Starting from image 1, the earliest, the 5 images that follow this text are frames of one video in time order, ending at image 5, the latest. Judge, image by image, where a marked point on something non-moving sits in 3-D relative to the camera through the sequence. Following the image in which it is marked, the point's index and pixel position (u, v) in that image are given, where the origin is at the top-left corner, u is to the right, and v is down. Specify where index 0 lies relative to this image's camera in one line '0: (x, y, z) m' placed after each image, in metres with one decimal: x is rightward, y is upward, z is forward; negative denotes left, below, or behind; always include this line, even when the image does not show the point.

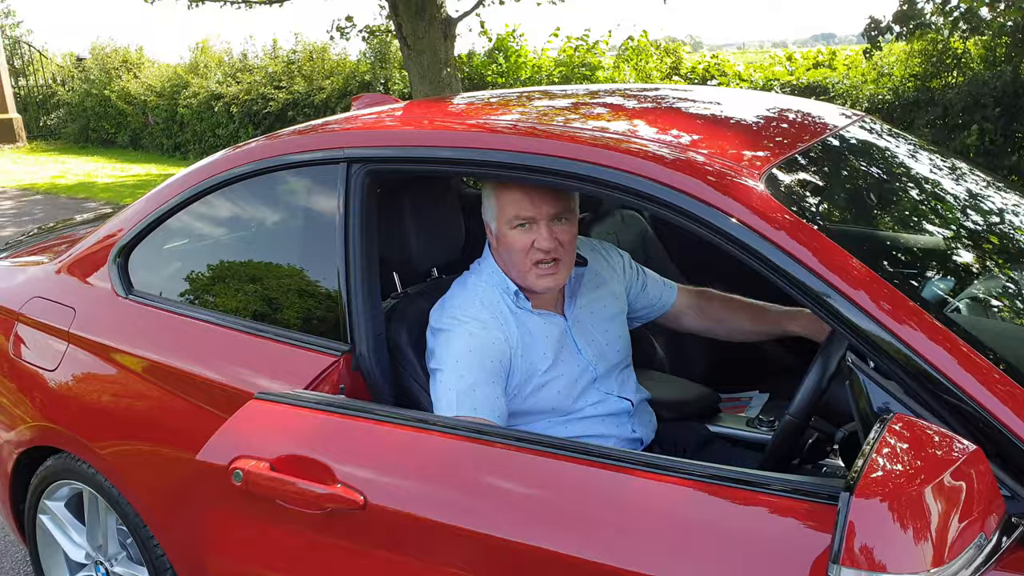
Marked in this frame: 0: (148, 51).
0: (-8.3, +5.5, +18.0) m
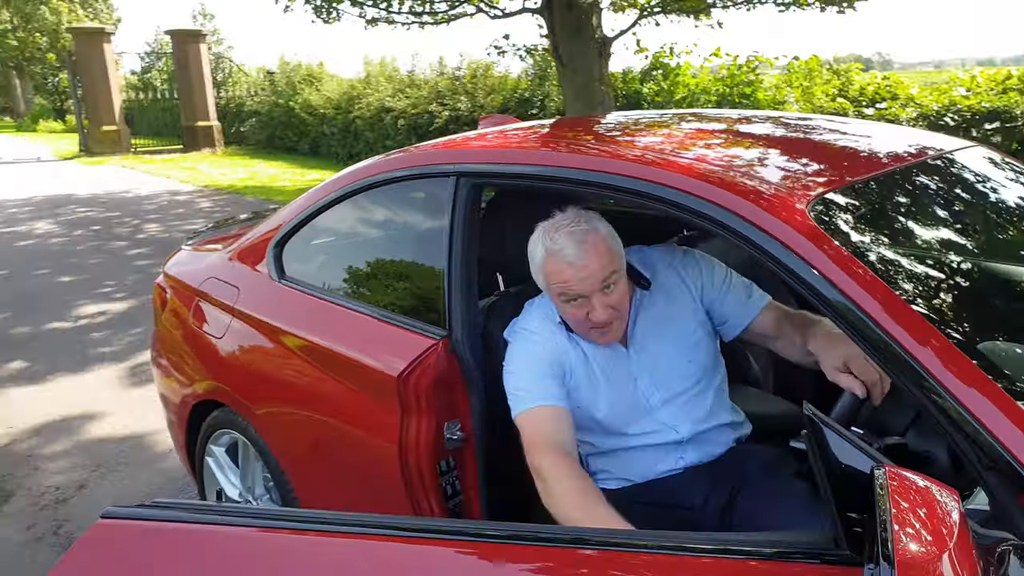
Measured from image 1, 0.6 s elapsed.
0: (-4.5, +5.5, +19.6) m
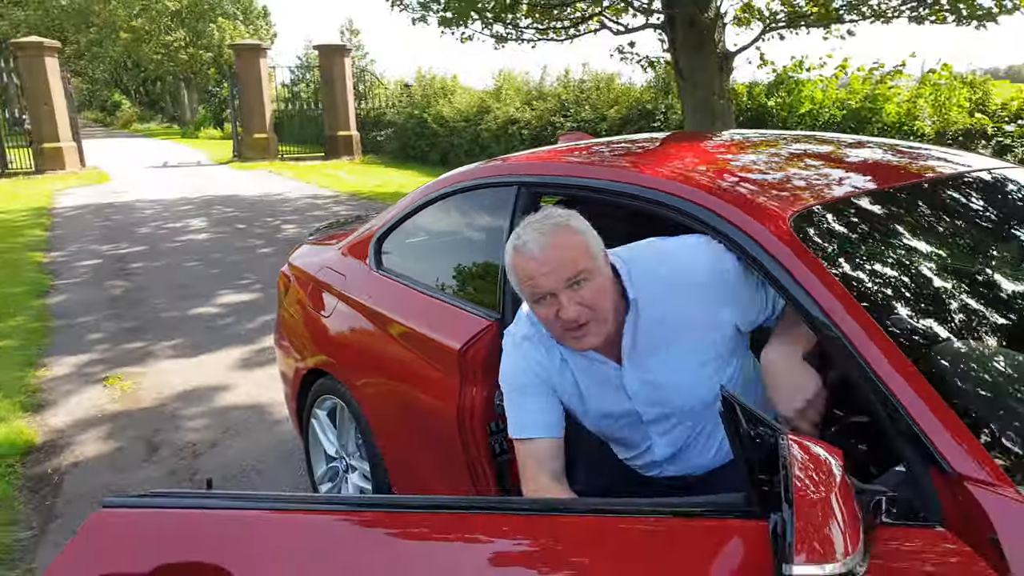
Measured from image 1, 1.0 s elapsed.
0: (-1.3, +5.4, +20.4) m
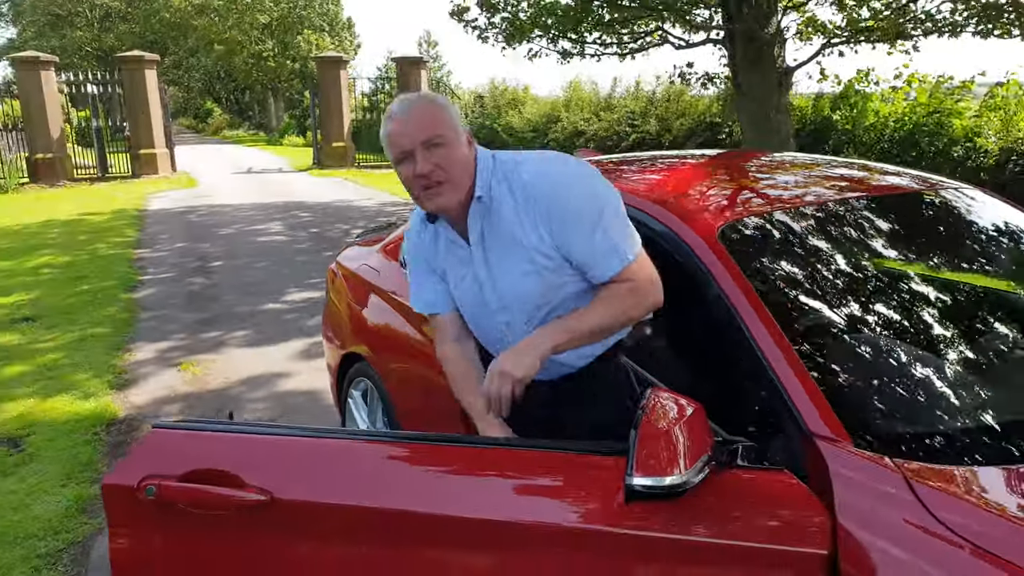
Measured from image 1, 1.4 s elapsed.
0: (+0.6, +5.2, +20.8) m
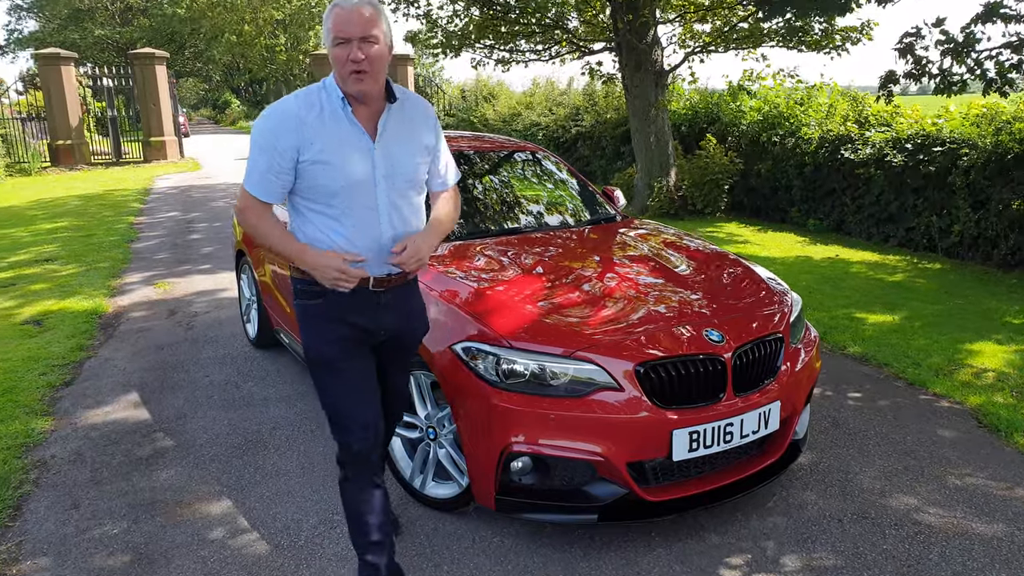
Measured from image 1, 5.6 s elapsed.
0: (-0.2, +5.9, +22.9) m
